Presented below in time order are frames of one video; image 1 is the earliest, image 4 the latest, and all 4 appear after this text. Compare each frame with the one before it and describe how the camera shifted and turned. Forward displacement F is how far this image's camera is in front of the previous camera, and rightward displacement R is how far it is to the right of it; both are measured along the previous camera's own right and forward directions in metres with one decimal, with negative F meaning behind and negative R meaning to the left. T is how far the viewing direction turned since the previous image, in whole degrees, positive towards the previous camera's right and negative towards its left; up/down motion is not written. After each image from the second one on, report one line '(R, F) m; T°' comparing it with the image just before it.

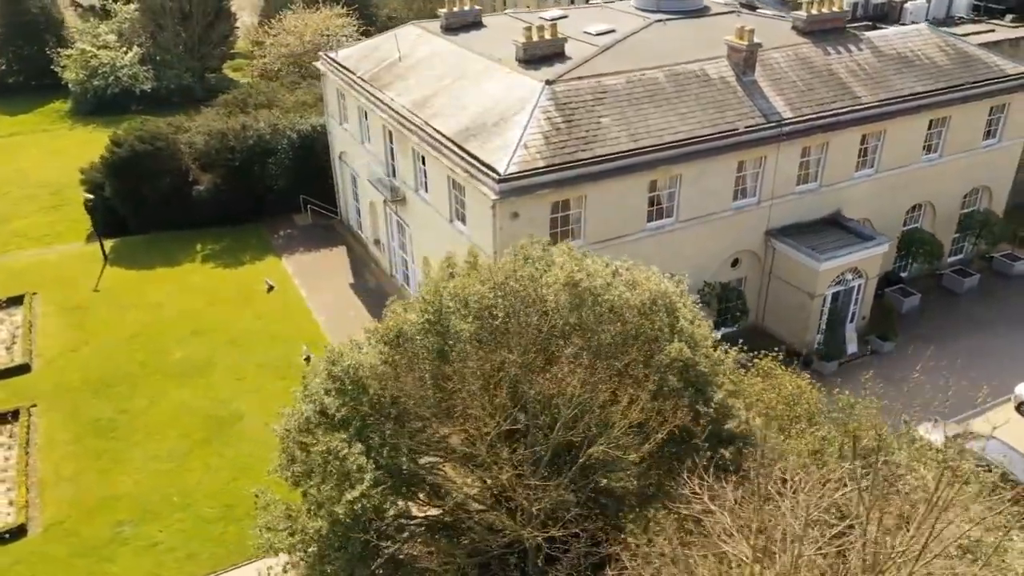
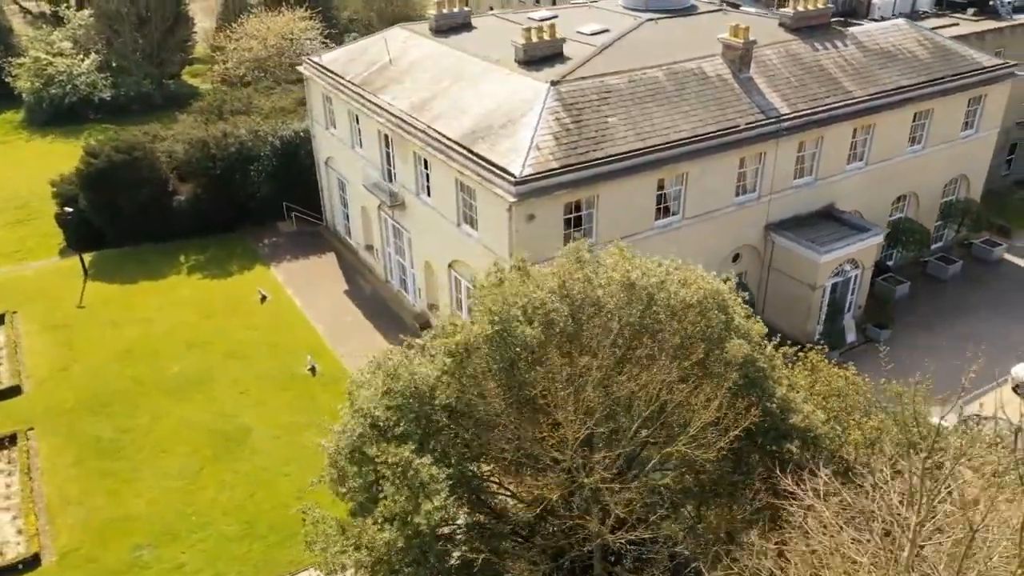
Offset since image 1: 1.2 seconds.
(-1.7, +0.1) m; +3°
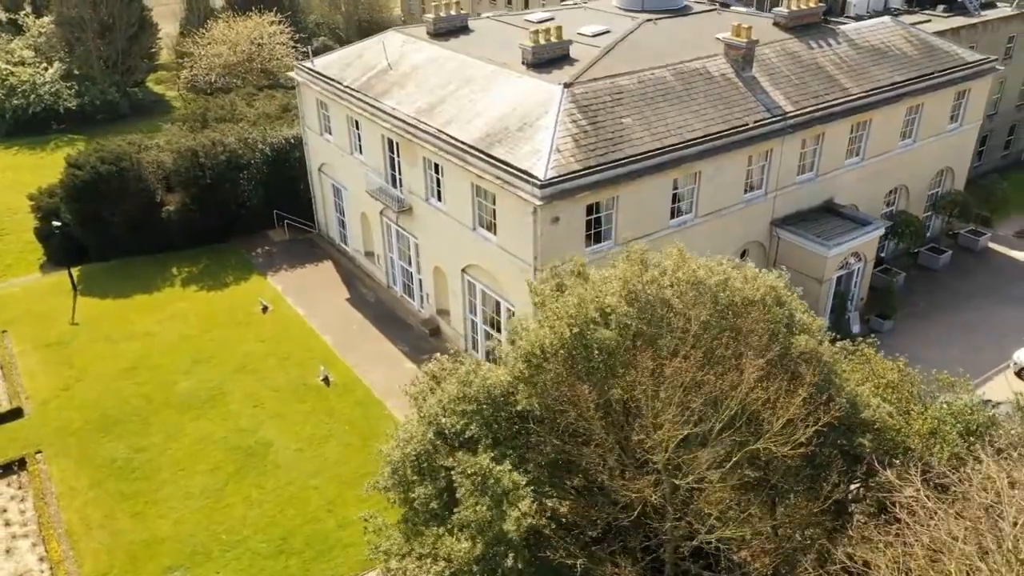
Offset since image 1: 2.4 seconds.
(-1.8, +0.1) m; +3°
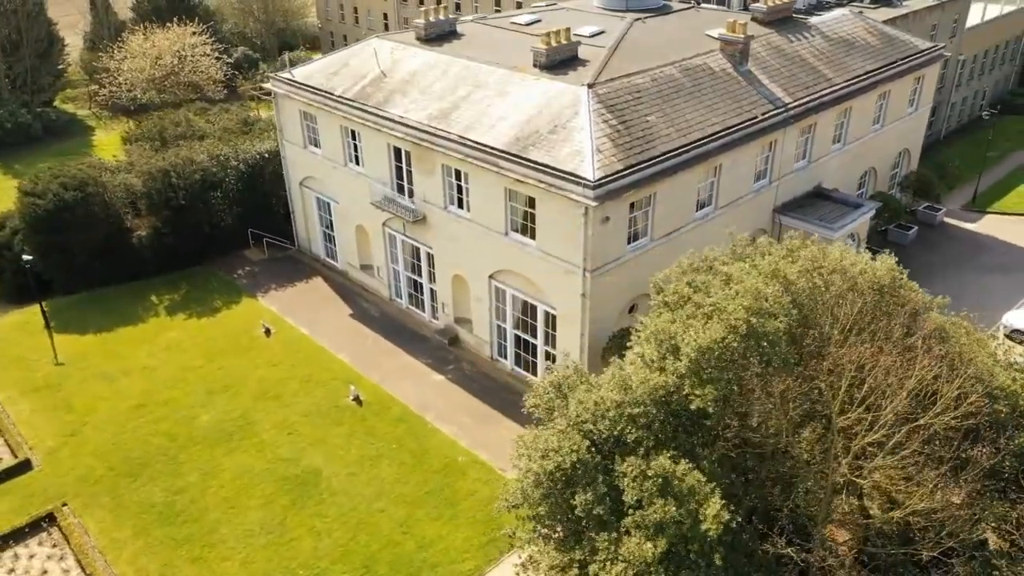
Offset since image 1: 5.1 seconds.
(-4.1, +0.3) m; +7°
